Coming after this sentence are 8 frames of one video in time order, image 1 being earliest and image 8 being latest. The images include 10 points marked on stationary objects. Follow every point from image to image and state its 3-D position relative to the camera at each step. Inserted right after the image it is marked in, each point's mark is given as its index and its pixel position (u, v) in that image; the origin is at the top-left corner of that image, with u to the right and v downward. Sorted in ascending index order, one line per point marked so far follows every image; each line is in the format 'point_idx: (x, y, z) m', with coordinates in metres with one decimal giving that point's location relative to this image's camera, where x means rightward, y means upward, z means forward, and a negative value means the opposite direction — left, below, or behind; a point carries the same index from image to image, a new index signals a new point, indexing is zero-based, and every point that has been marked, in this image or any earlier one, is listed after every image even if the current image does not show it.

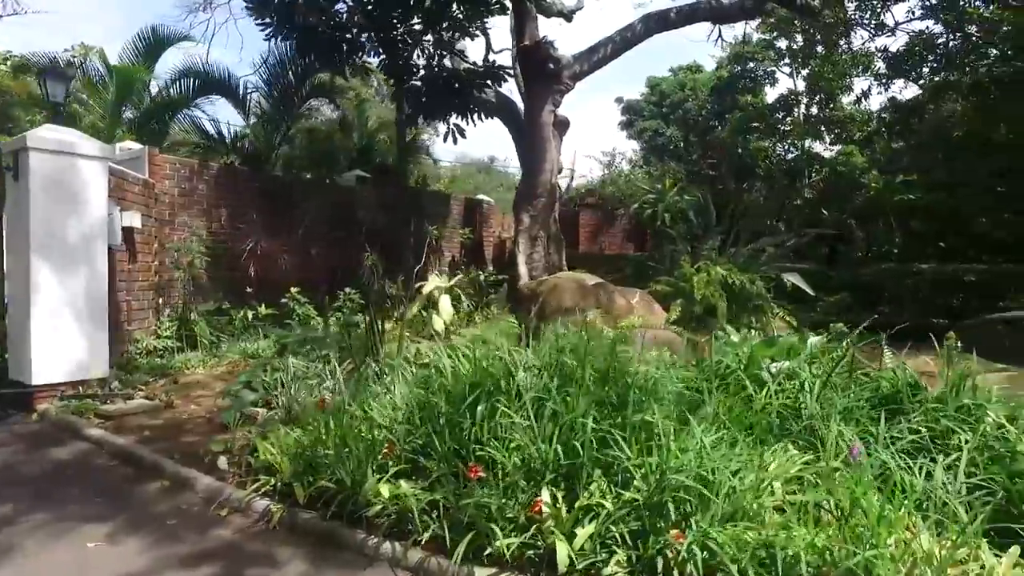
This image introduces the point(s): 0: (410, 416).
0: (-0.5, -0.6, +3.4) m
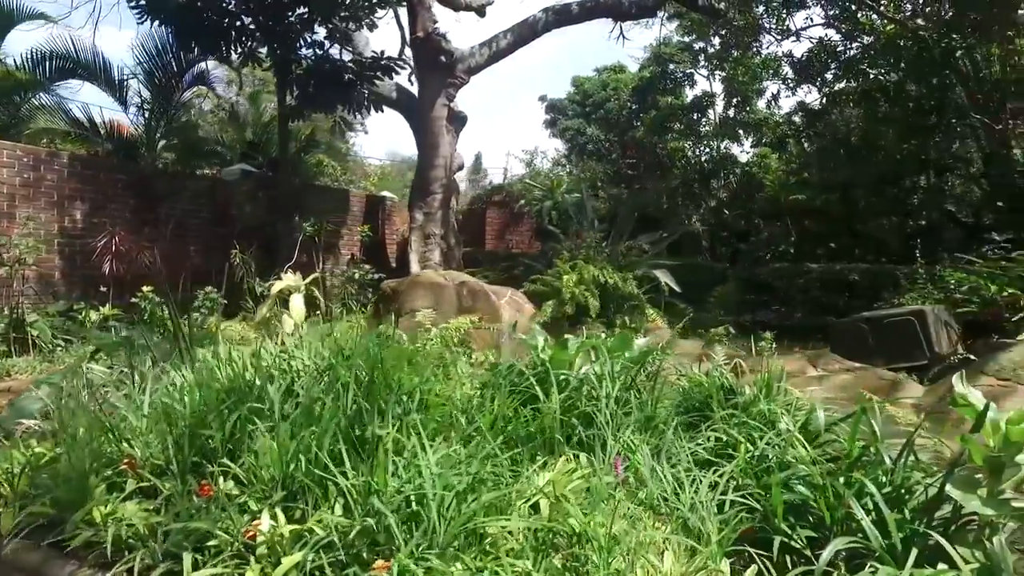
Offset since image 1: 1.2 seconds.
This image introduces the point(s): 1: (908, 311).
0: (-1.6, -0.6, +3.1) m
1: (+4.1, -0.2, +7.1) m
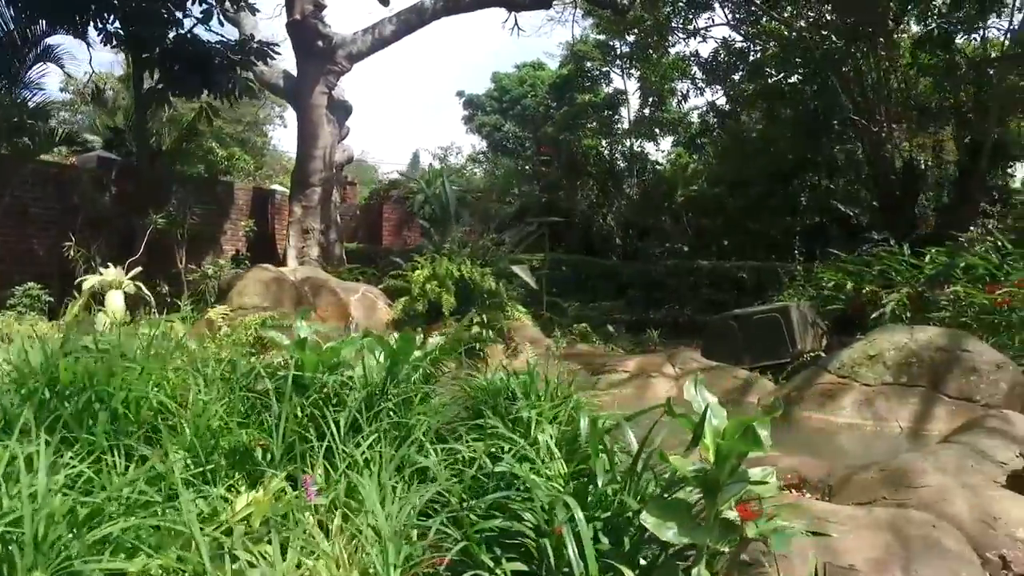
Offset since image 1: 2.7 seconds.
0: (-2.7, -0.6, +2.5) m
1: (+2.6, -0.2, +7.0) m
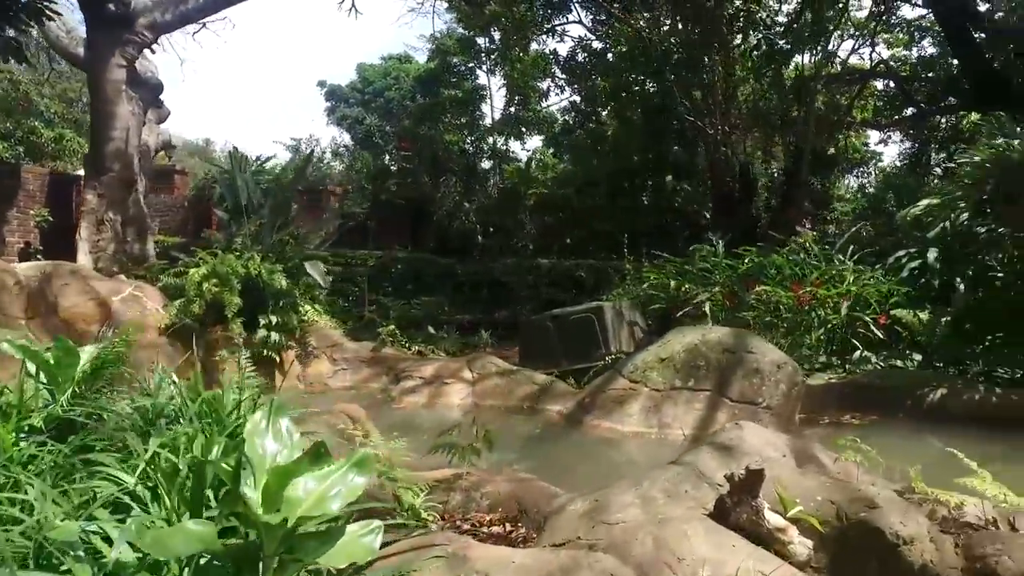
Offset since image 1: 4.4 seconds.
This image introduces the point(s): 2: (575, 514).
0: (-3.8, -0.6, +1.4) m
1: (+0.7, -0.2, +6.7) m
2: (+0.2, -0.8, +2.4) m
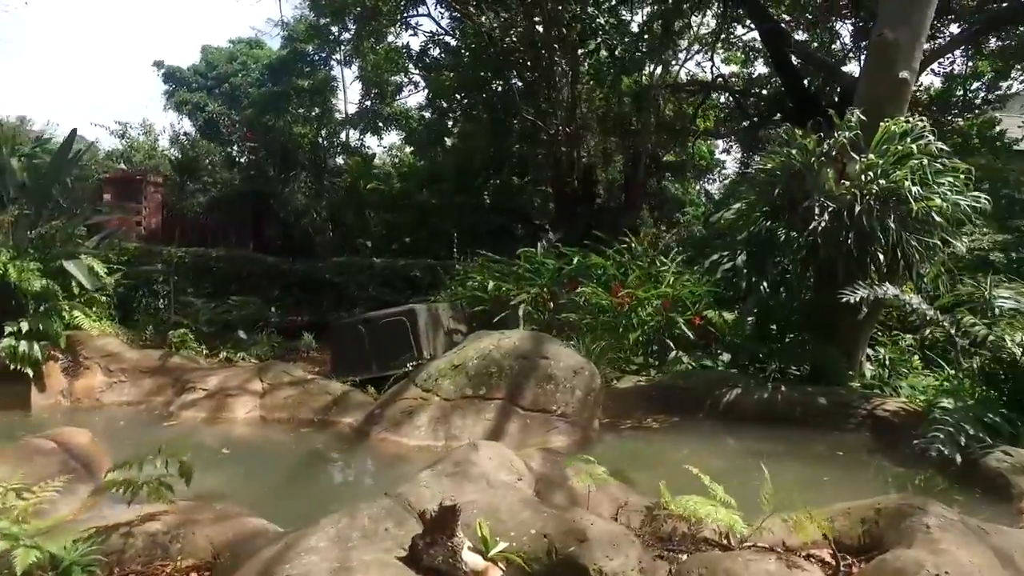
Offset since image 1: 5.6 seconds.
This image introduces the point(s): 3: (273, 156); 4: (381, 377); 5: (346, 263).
0: (-4.5, -0.6, +0.3) m
1: (-1.1, -0.2, +6.3) m
2: (-0.7, -0.8, +2.0) m
3: (-5.2, +2.8, +14.5) m
4: (-1.1, -0.8, +6.4) m
5: (-2.4, +0.4, +10.2) m
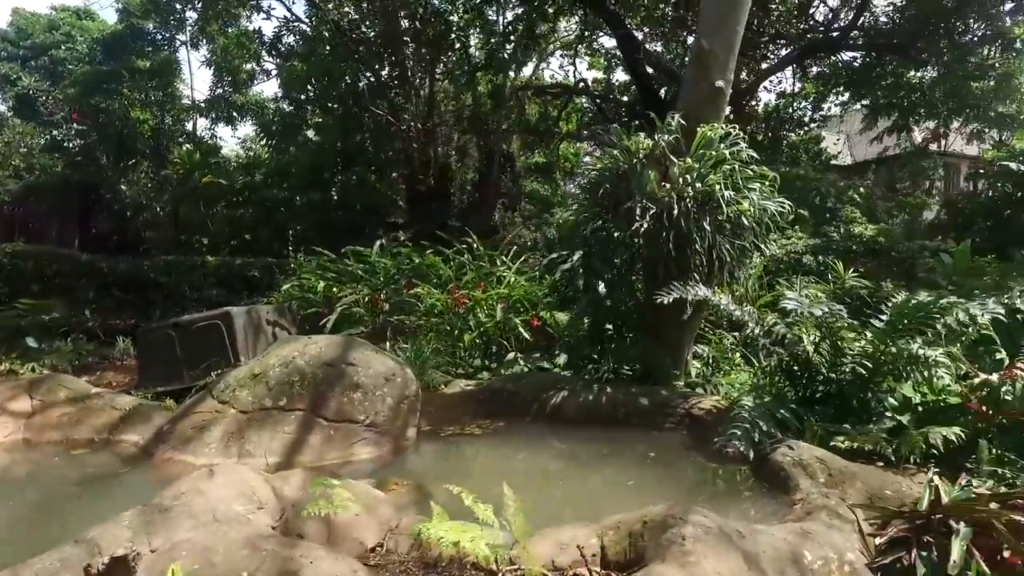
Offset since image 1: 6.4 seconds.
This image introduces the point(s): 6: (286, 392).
0: (-4.9, -0.6, -0.8) m
1: (-2.5, -0.2, +5.8) m
2: (-1.5, -0.8, +1.6) m
3: (-8.0, +2.8, +13.1) m
4: (-2.6, -0.8, +5.8) m
5: (-4.6, +0.4, +9.4) m
6: (-1.3, -0.6, +4.0) m
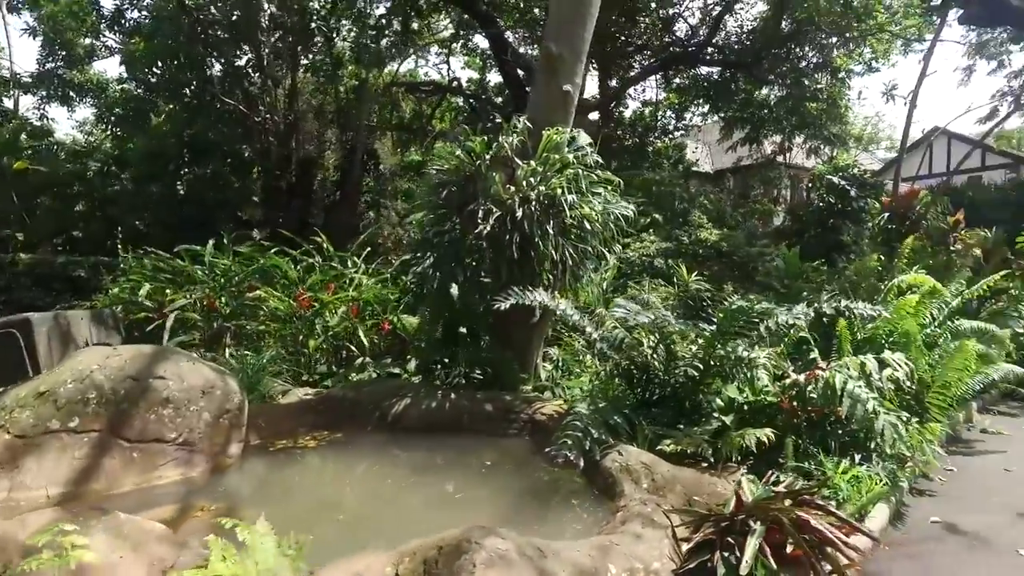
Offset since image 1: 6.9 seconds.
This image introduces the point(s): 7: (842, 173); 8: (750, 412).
0: (-4.9, -0.6, -1.7) m
1: (-3.7, -0.2, +5.1) m
2: (-2.0, -0.8, +1.1) m
3: (-10.4, +2.8, +11.4) m
4: (-3.8, -0.8, +5.1) m
5: (-6.4, +0.4, +8.3) m
6: (-2.2, -0.6, +3.6) m
7: (+4.5, +1.6, +9.3) m
8: (+1.4, -0.7, +3.9) m
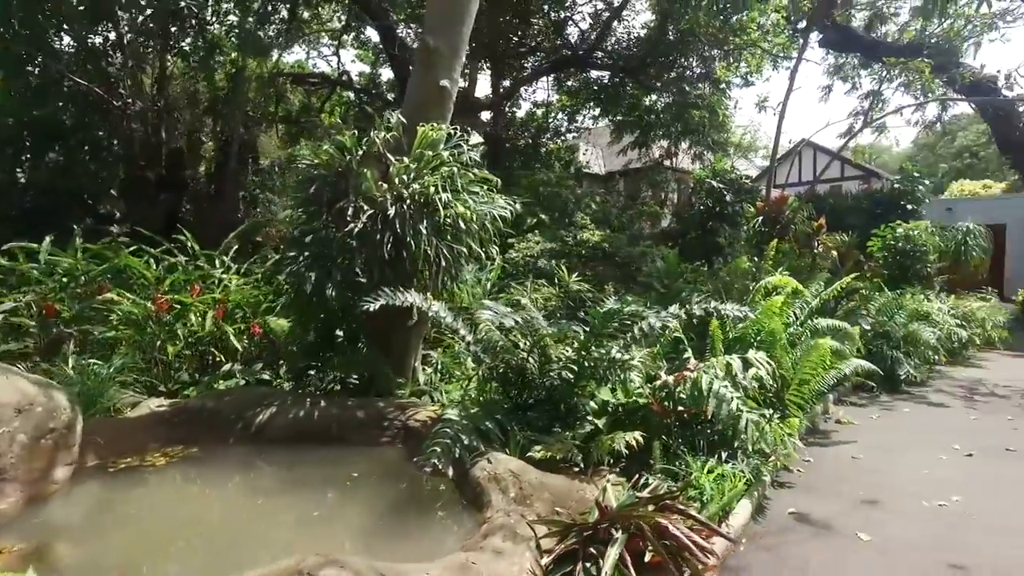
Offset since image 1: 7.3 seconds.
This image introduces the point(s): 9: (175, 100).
0: (-4.8, -0.7, -2.6) m
1: (-4.6, -0.2, +4.3) m
2: (-2.2, -0.9, +0.7) m
3: (-12.1, +2.8, +9.6) m
4: (-4.7, -0.8, +4.4) m
5: (-7.6, +0.4, +7.1) m
6: (-2.9, -0.6, +3.0) m
7: (+3.0, +1.6, +9.7) m
8: (+0.6, -0.7, +3.9) m
9: (-5.0, +2.8, +10.2) m
